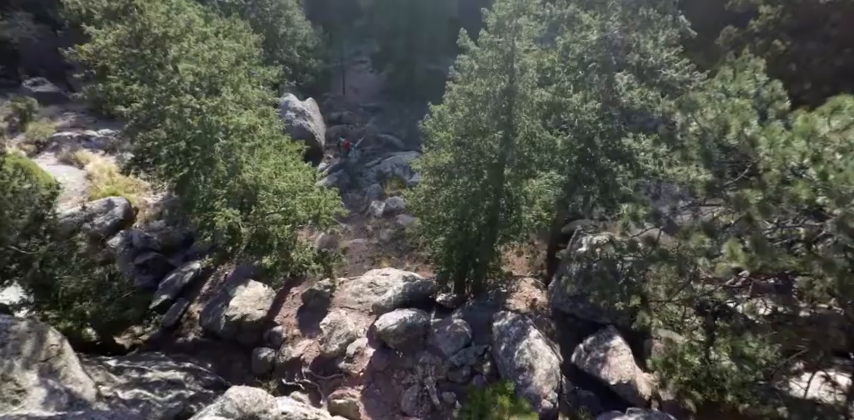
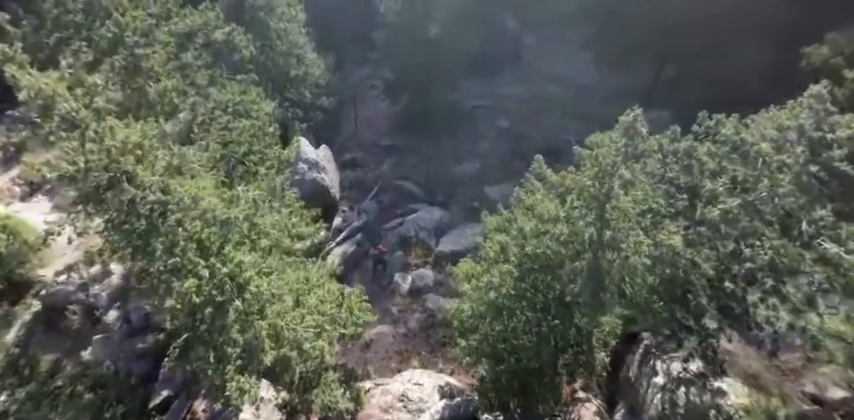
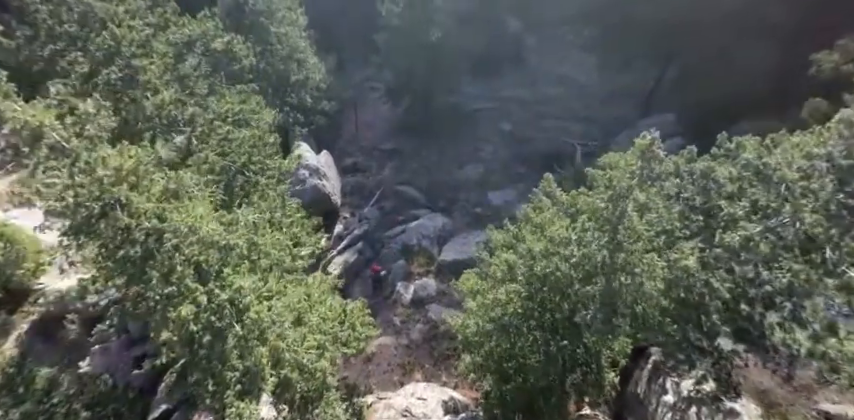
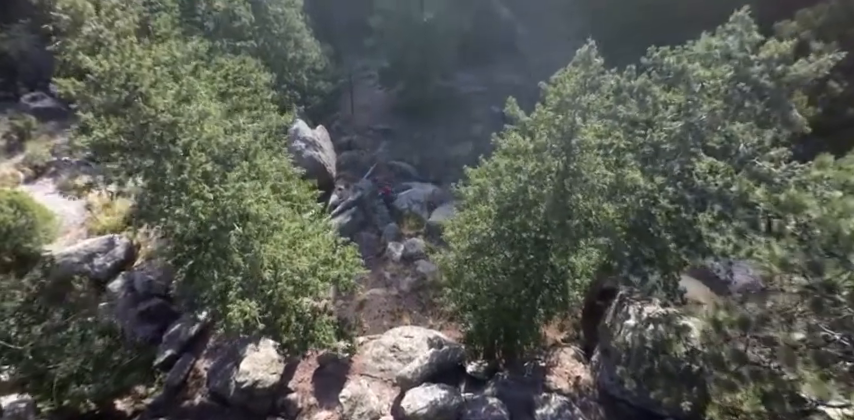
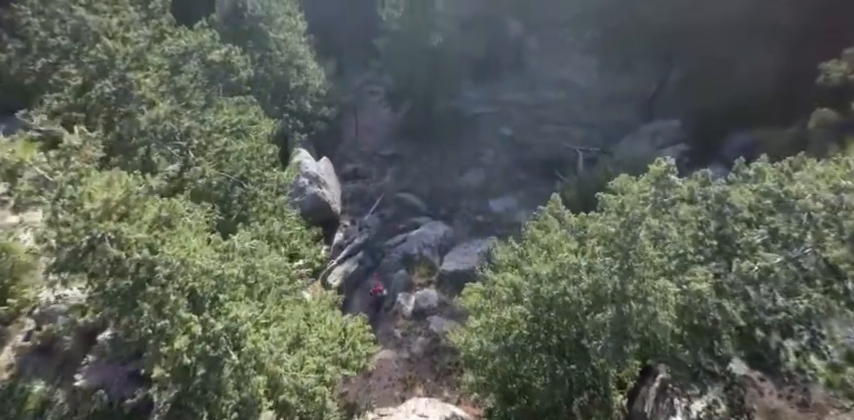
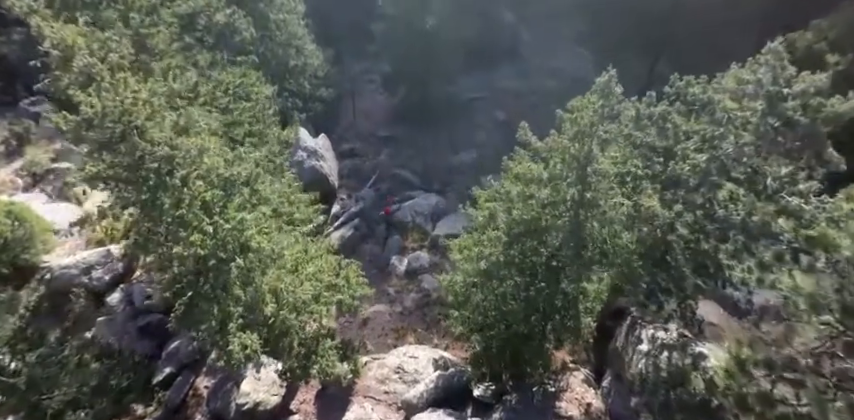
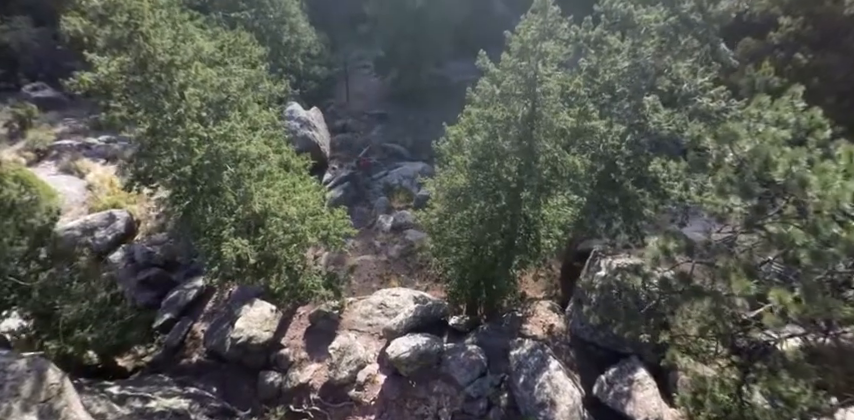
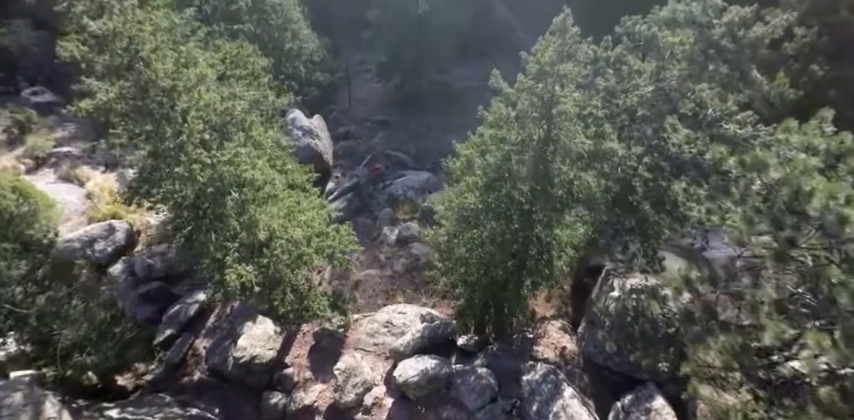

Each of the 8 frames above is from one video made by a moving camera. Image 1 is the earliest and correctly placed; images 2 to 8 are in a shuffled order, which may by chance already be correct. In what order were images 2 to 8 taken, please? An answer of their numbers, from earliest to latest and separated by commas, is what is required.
7, 8, 4, 6, 2, 3, 5
